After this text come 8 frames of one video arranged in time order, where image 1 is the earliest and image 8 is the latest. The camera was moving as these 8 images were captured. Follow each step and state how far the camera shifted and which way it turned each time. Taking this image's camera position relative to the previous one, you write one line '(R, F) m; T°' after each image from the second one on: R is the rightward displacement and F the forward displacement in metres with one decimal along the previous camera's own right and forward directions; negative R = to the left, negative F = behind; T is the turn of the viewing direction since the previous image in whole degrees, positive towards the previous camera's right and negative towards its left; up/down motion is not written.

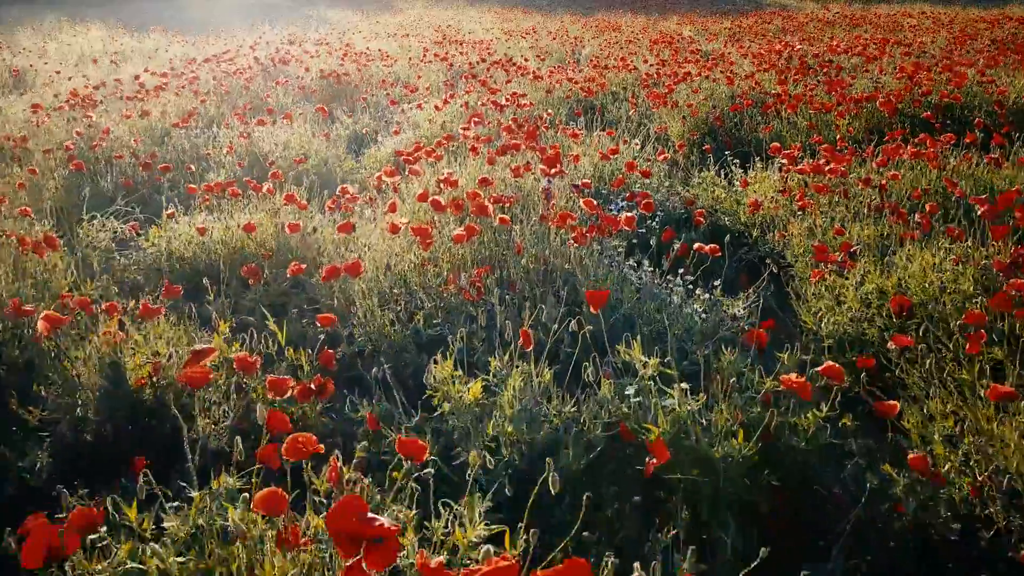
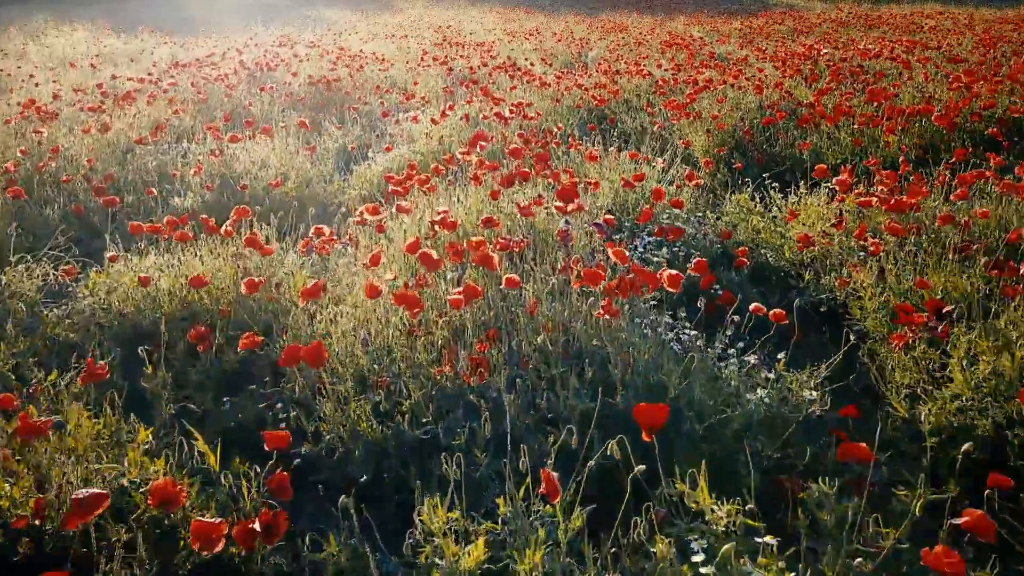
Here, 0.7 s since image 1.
(0.0, +0.6) m; 0°
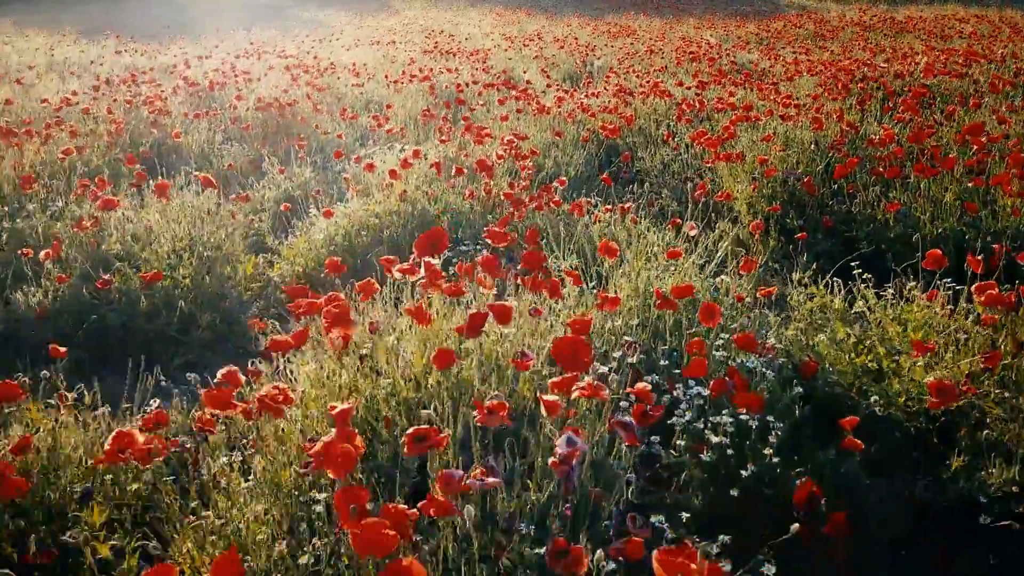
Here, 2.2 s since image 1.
(+0.1, +1.3) m; 0°
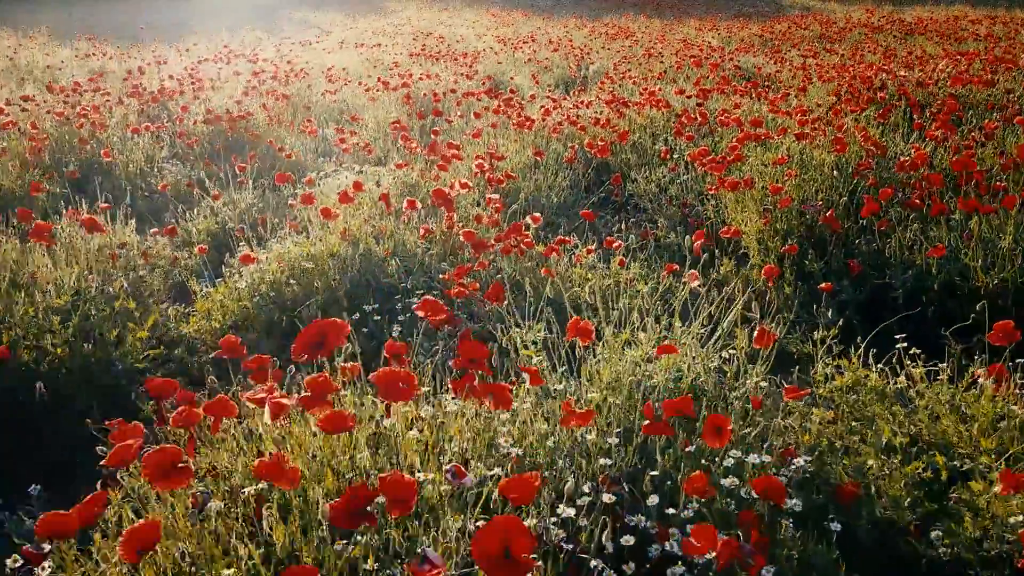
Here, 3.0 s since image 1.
(+0.2, +0.7) m; 0°
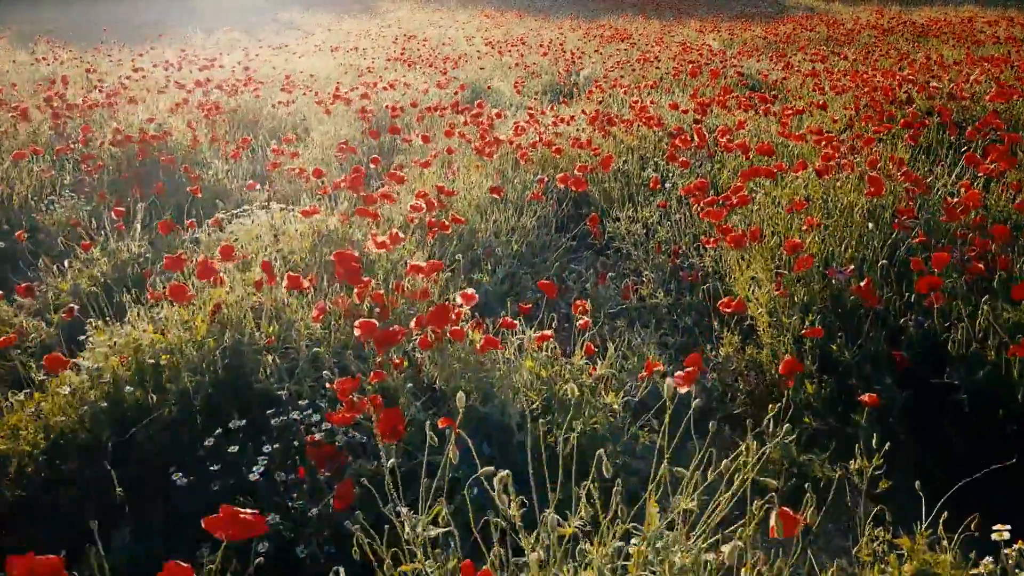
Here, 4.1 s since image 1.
(+0.3, +0.9) m; 0°
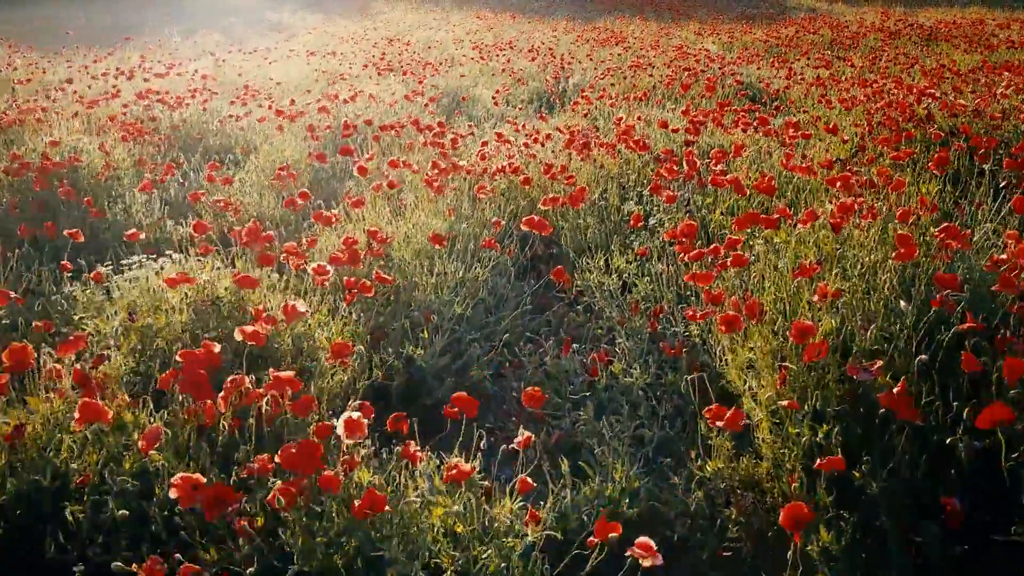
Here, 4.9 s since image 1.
(+0.3, +0.7) m; 0°
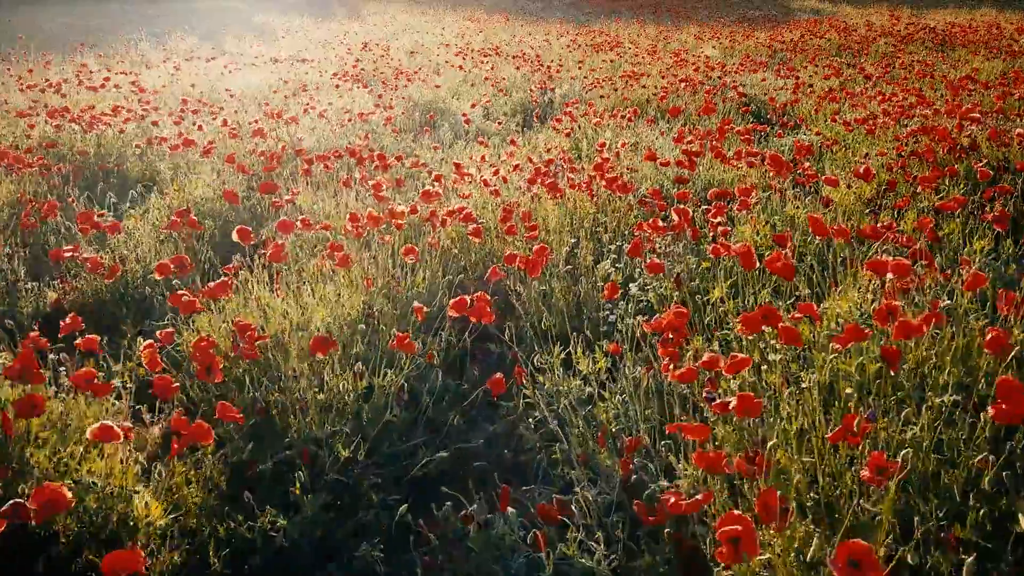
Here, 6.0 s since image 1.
(+0.3, +0.9) m; 0°
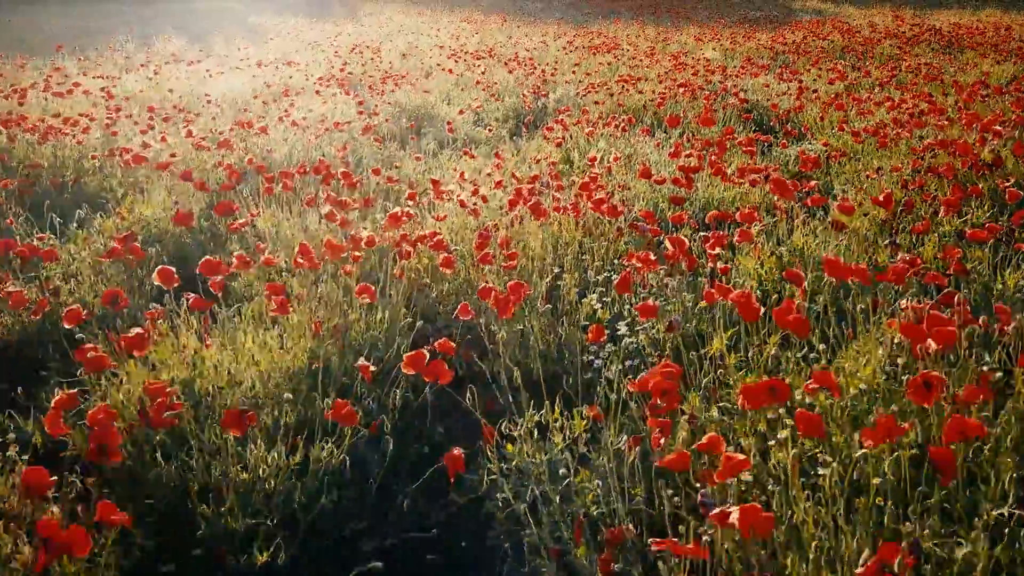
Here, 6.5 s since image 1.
(+0.1, +0.4) m; 0°
